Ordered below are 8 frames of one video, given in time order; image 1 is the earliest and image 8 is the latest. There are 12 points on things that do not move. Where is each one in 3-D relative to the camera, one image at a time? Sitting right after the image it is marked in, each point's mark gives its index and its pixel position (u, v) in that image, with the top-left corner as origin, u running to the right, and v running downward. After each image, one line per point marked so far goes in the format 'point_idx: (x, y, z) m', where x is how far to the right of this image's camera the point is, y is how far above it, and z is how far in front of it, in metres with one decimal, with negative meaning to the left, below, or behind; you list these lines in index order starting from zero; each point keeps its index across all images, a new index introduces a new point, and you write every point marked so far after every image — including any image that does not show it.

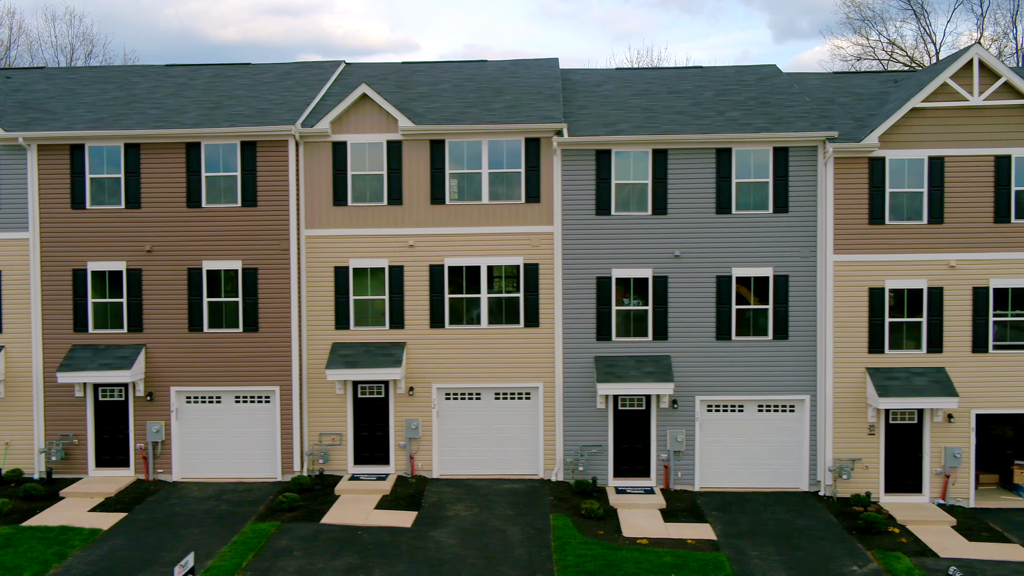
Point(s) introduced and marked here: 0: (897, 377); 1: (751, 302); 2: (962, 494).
0: (+8.9, -2.1, +17.6) m
1: (+5.8, -0.3, +18.4) m
2: (+10.6, -4.9, +17.9) m
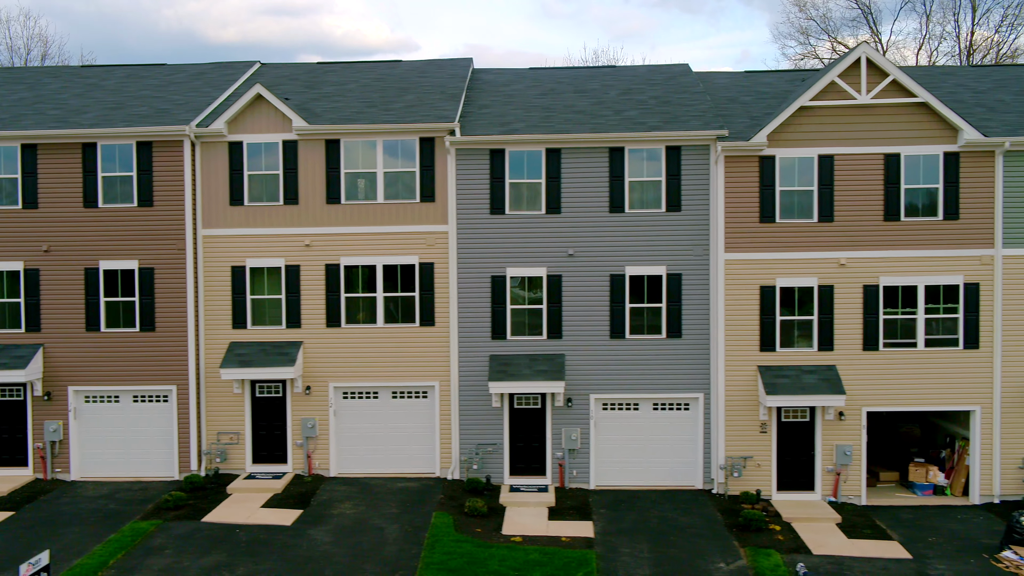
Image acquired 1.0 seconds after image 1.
0: (+6.4, -2.0, +17.7) m
1: (+3.2, -0.3, +18.4) m
2: (+8.1, -4.8, +17.9) m
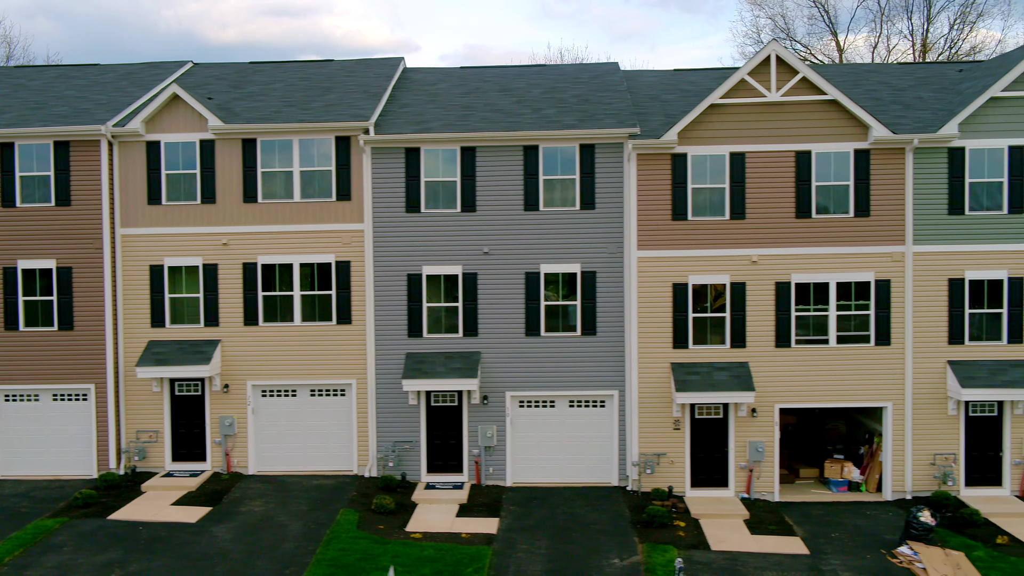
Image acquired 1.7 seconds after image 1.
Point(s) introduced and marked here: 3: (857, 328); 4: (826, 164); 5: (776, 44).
0: (+4.4, -2.0, +17.7) m
1: (+1.2, -0.2, +18.5) m
2: (+6.0, -4.7, +18.0) m
3: (+8.1, -0.9, +17.9) m
4: (+7.3, +2.9, +17.8) m
5: (+6.1, +5.6, +17.4) m
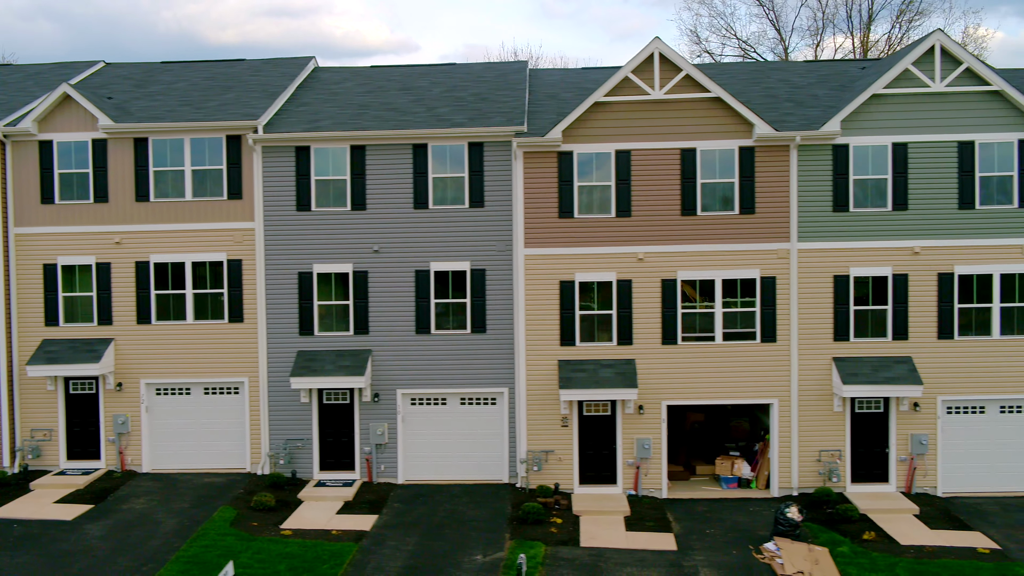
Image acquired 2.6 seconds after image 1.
0: (+1.7, -1.9, +17.8) m
1: (-1.5, -0.2, +18.5) m
2: (+3.4, -4.7, +18.1) m
3: (+5.4, -0.9, +17.9) m
4: (+4.6, +3.0, +17.8) m
5: (+3.4, +5.7, +17.4) m
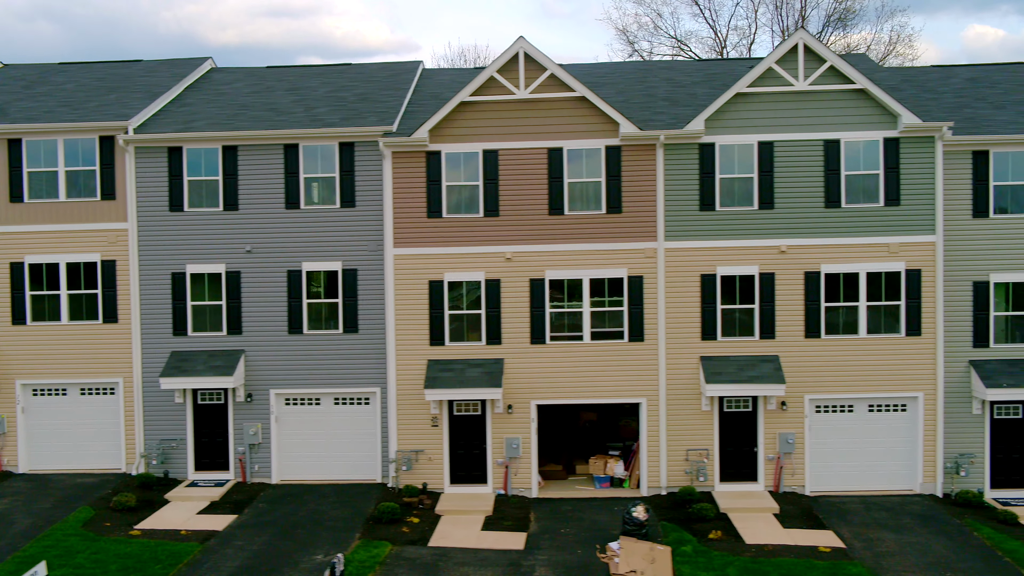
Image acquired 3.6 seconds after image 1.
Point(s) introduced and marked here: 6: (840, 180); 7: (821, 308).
0: (-1.4, -1.9, +17.8) m
1: (-4.6, -0.2, +18.5) m
2: (+0.3, -4.7, +18.1) m
3: (+2.3, -0.8, +17.9) m
4: (+1.5, +3.0, +17.8) m
5: (+0.3, +5.7, +17.4) m
6: (+7.6, +2.5, +17.6) m
7: (+7.2, -0.5, +17.7) m
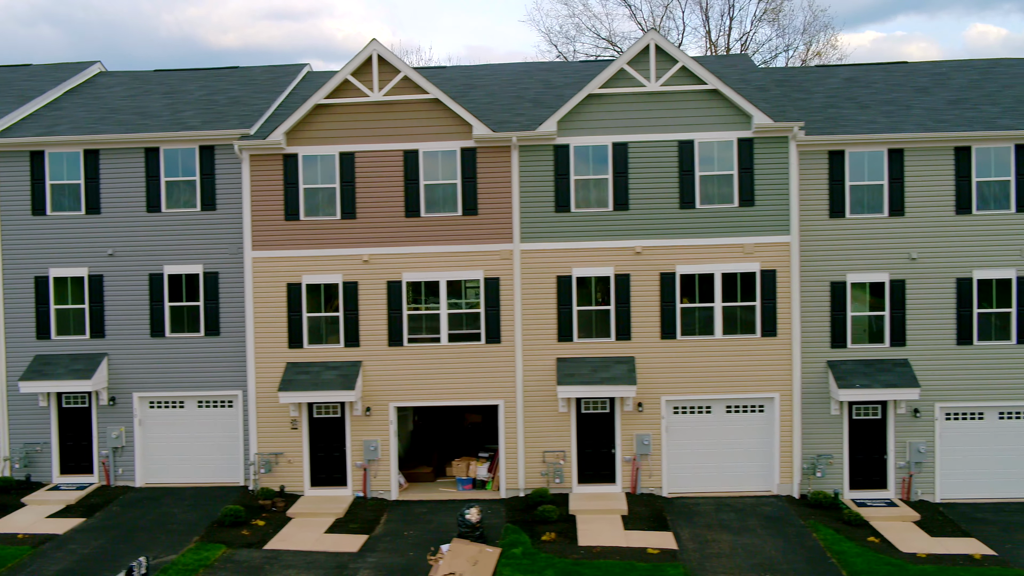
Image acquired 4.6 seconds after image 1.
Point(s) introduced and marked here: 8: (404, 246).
0: (-4.8, -2.0, +17.8) m
1: (-8.0, -0.3, +18.5) m
2: (-3.1, -4.7, +18.1) m
3: (-1.0, -0.9, +17.9) m
4: (-1.9, +3.0, +17.8) m
5: (-3.1, +5.6, +17.4) m
6: (+4.2, +2.5, +17.6) m
7: (+3.8, -0.5, +17.7) m
8: (-2.5, +1.0, +17.9) m
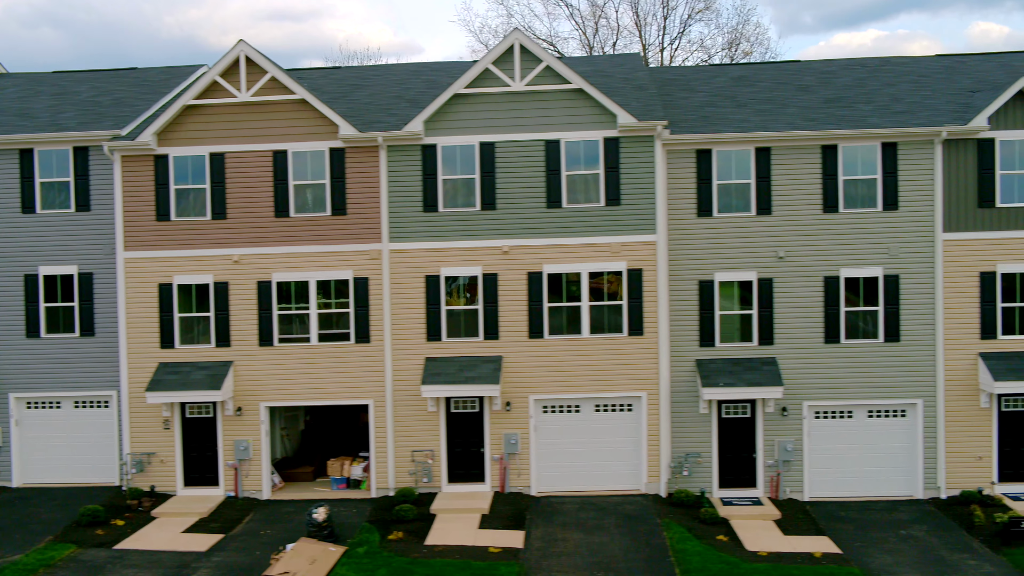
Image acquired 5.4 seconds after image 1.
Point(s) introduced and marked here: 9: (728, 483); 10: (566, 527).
0: (-7.9, -2.0, +17.9) m
1: (-11.1, -0.3, +18.6) m
2: (-6.2, -4.7, +18.1) m
3: (-4.1, -0.9, +18.0) m
4: (-4.9, +3.0, +17.9) m
5: (-6.2, +5.6, +17.5) m
6: (+1.1, +2.5, +17.6) m
7: (+0.7, -0.5, +17.7) m
8: (-5.6, +1.0, +18.0) m
9: (+5.1, -4.6, +17.8) m
10: (+1.1, -5.1, +16.1) m
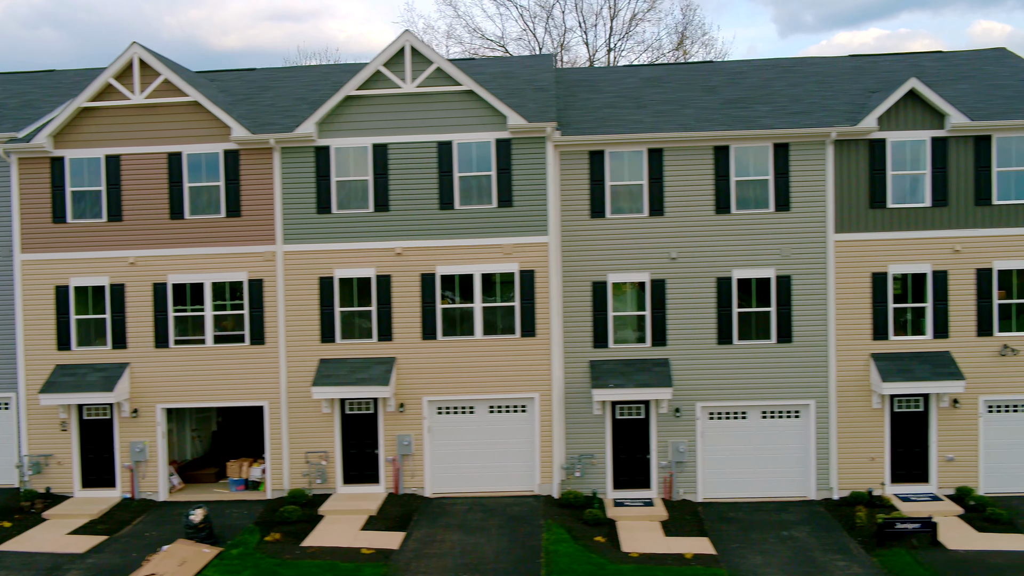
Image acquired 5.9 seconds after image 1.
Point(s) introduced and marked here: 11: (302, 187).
0: (-10.3, -2.0, +17.9) m
1: (-13.6, -0.3, +18.7) m
2: (-8.6, -4.8, +18.1) m
3: (-6.6, -0.9, +18.0) m
4: (-7.4, +2.9, +17.9) m
5: (-8.7, +5.6, +17.5) m
6: (-1.4, +2.5, +17.6) m
7: (-1.7, -0.5, +17.7) m
8: (-8.1, +0.9, +18.0) m
9: (+2.6, -4.6, +17.8) m
10: (-1.3, -5.1, +16.1) m
11: (-4.9, +2.4, +17.8) m
